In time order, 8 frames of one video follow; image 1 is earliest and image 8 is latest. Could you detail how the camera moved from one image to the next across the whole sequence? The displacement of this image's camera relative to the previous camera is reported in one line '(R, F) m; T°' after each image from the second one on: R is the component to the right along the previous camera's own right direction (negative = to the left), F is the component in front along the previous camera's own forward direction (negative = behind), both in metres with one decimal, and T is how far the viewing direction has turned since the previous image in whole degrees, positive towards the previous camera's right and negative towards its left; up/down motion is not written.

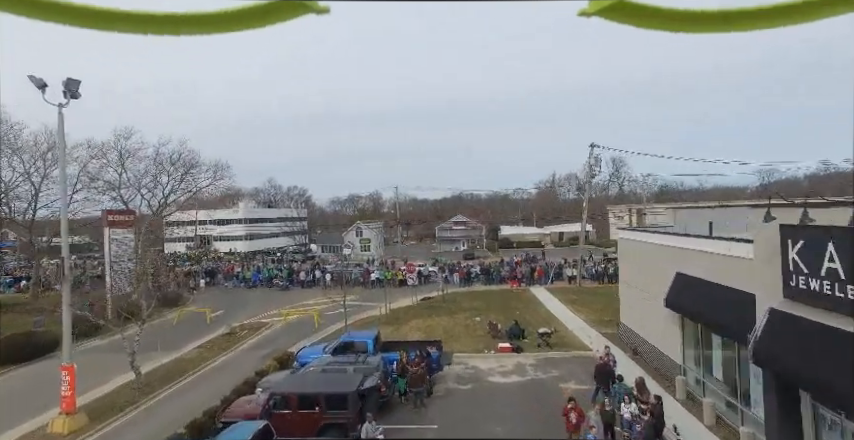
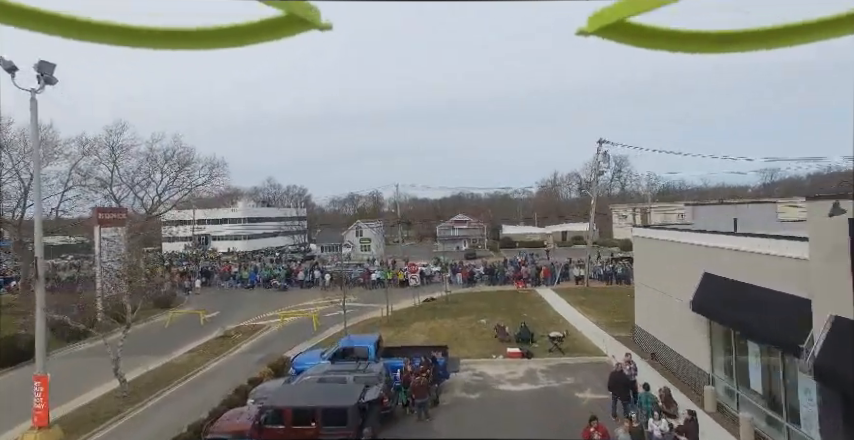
(-0.2, +1.0) m; 0°
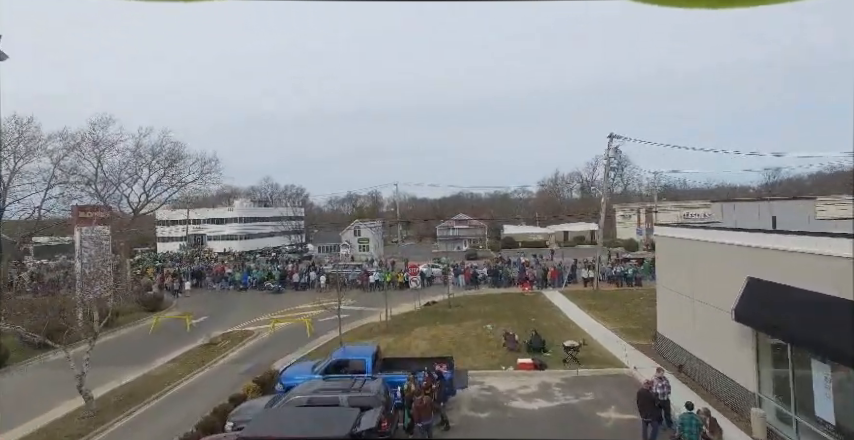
(-0.1, +1.5) m; 0°
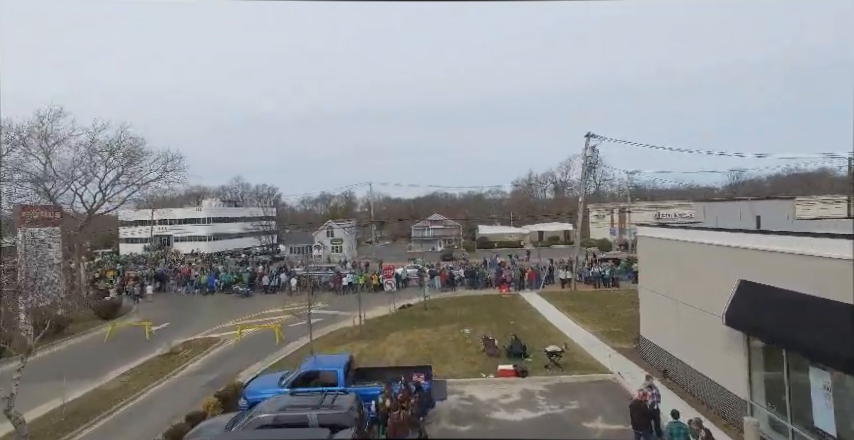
(-0.1, +0.8) m; +3°
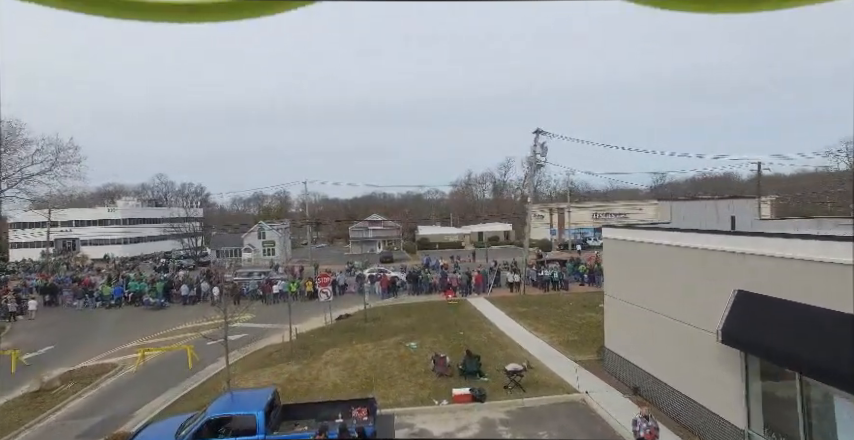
(-0.1, +2.2) m; +7°
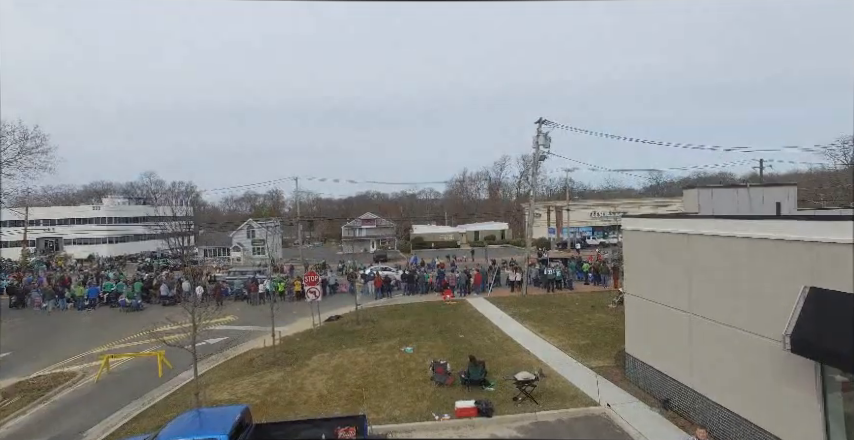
(-0.1, +1.7) m; +1°
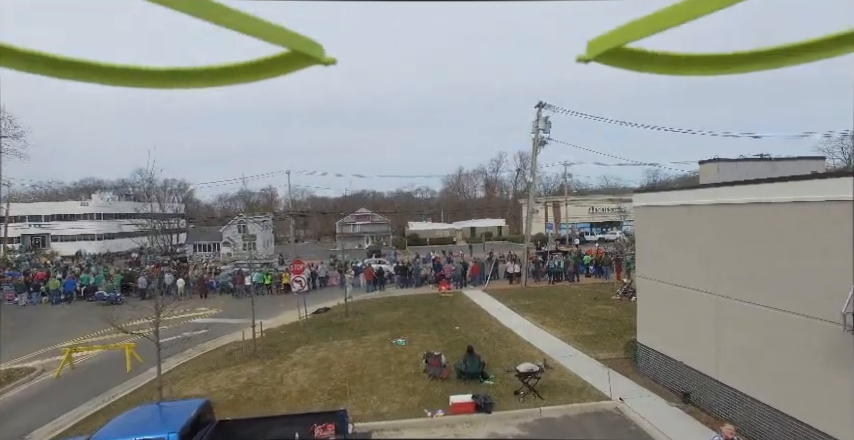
(+0.1, +1.2) m; 0°
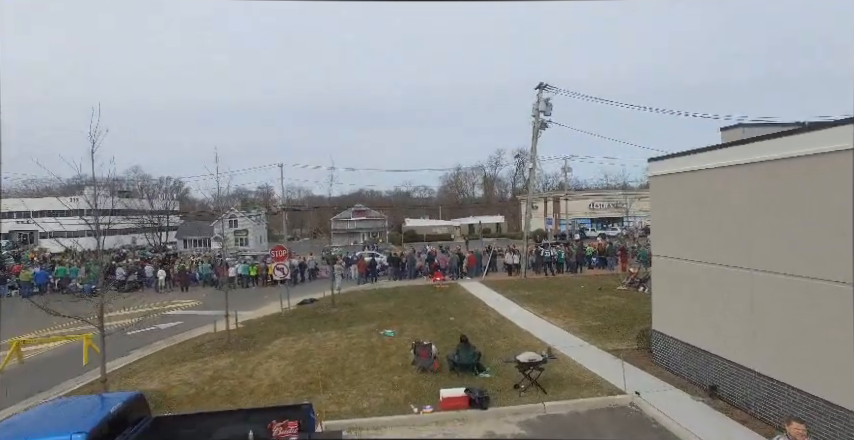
(+0.2, +1.4) m; 0°
